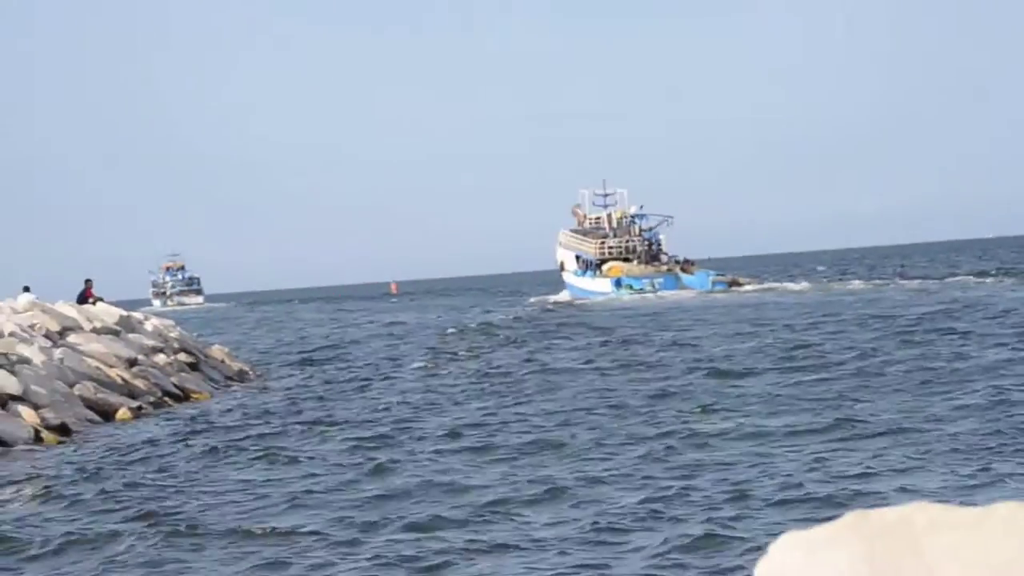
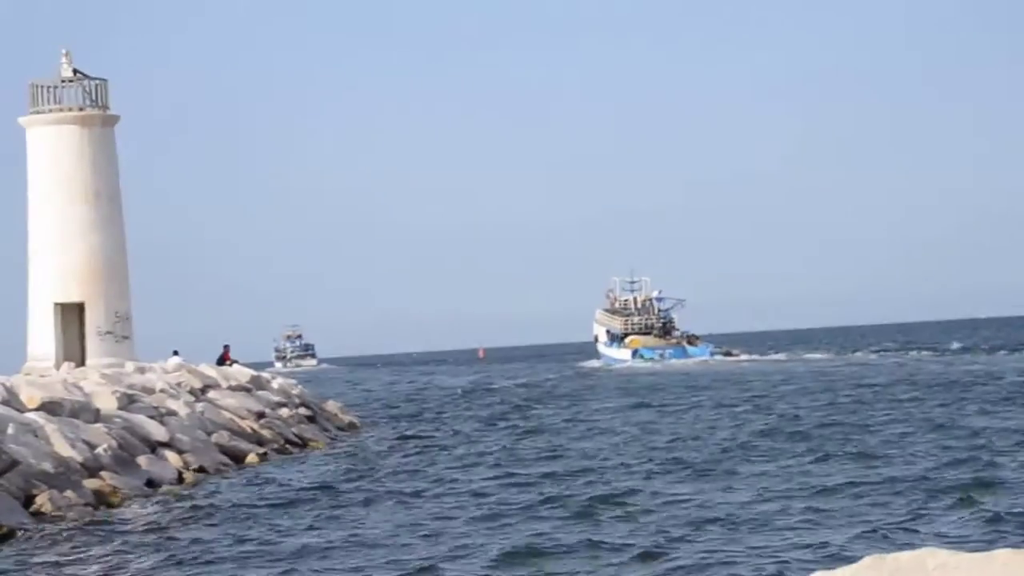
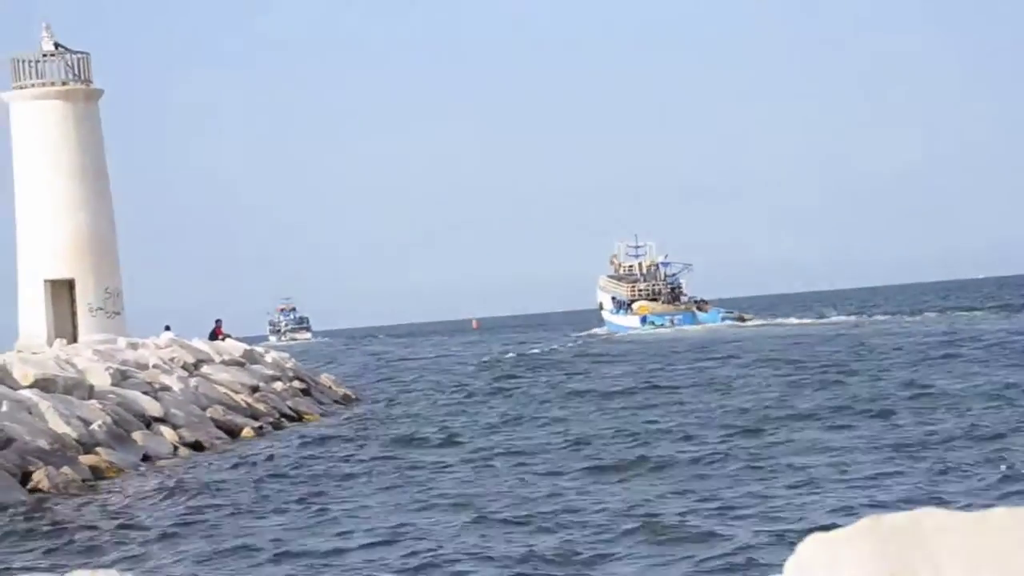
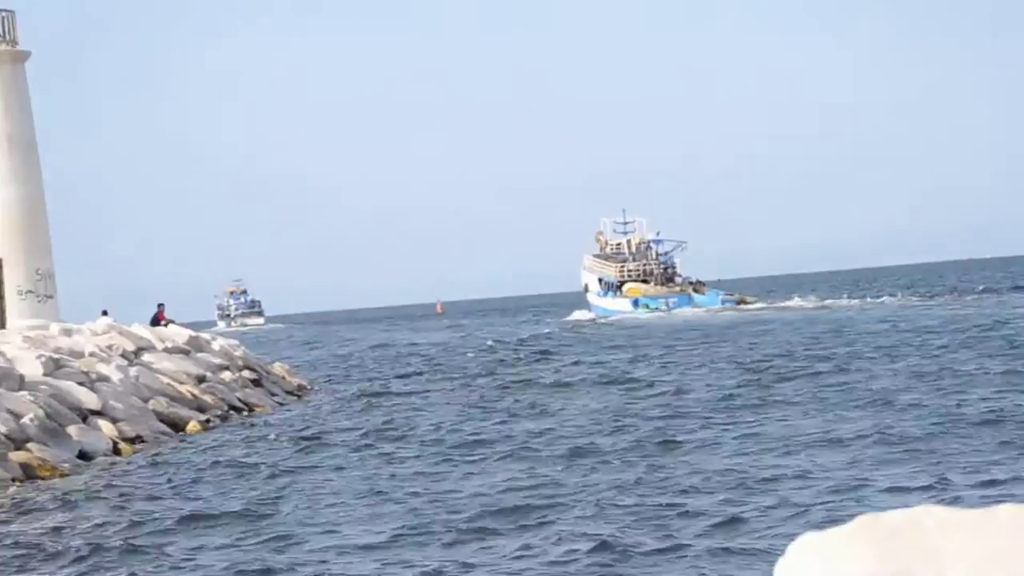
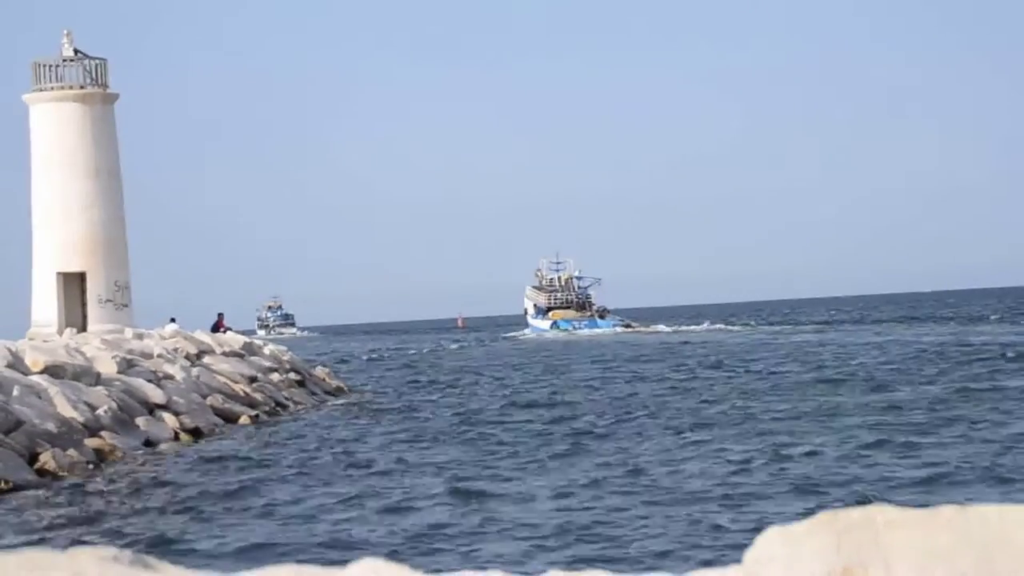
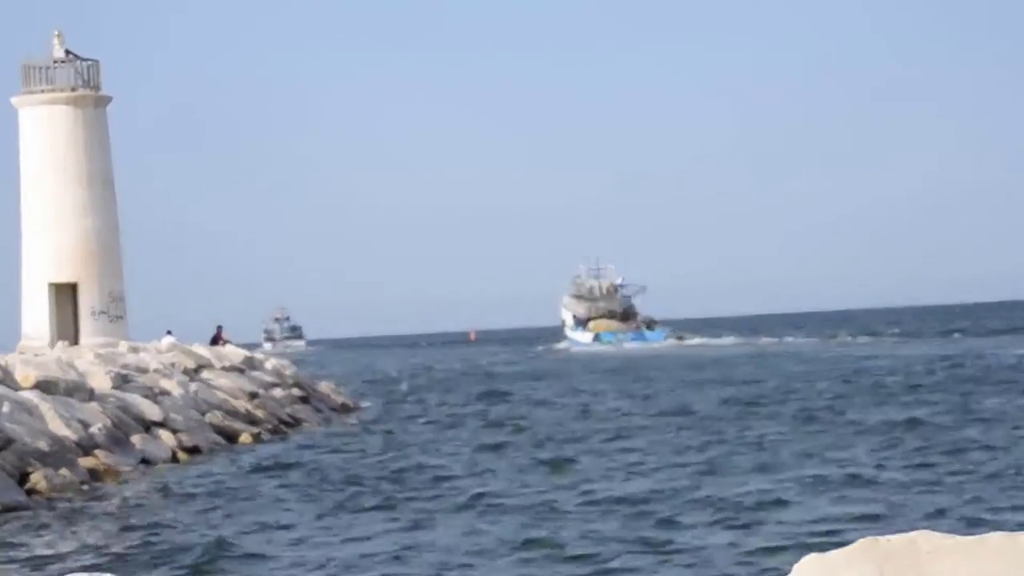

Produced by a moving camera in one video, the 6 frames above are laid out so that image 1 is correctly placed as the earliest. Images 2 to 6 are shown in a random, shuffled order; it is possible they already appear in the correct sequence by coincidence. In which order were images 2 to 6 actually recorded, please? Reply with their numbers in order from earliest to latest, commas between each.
4, 3, 2, 6, 5
